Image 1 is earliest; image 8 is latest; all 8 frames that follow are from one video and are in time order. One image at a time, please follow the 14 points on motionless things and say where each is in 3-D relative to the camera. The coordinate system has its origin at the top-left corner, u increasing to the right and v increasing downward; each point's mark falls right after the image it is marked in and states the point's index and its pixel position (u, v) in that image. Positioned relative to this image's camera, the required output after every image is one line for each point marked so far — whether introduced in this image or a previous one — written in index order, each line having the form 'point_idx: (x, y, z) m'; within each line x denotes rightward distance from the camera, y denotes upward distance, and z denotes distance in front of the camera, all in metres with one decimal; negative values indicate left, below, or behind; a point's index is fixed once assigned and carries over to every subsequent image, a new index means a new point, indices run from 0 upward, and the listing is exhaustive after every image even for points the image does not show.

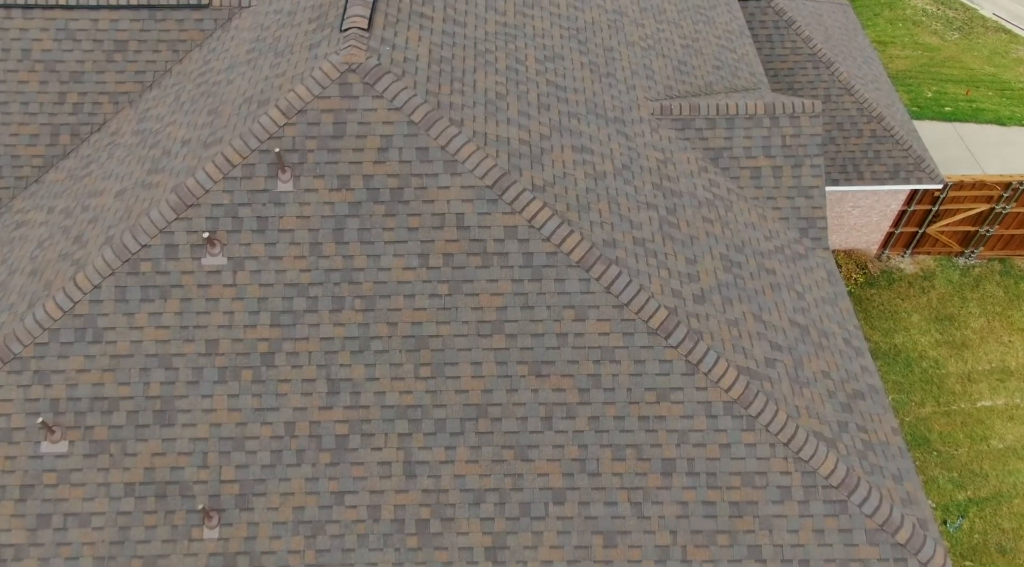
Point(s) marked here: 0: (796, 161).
0: (+5.5, +2.4, +16.3) m
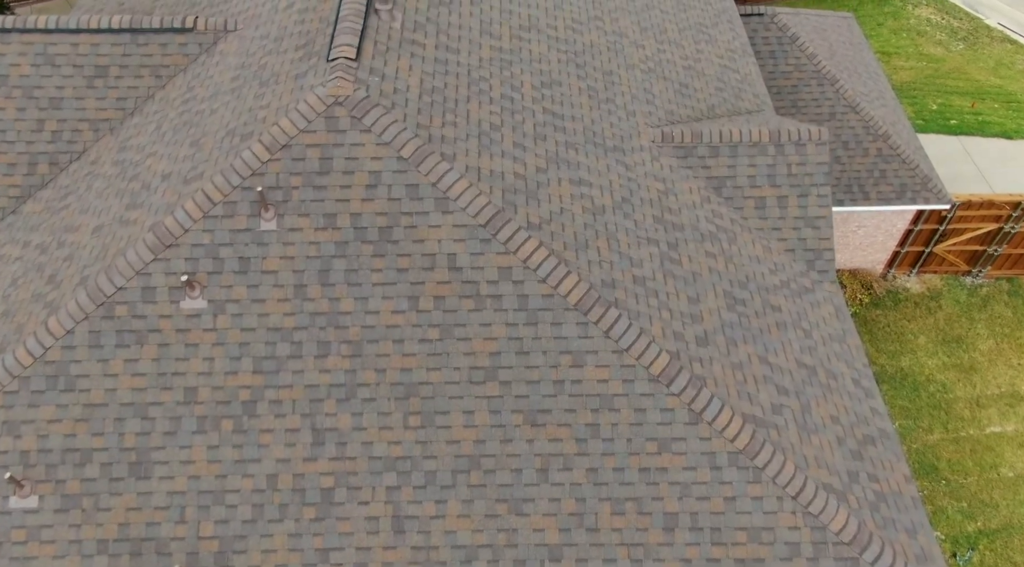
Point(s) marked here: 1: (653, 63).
0: (+5.5, +1.7, +15.7) m
1: (+3.0, +4.7, +17.9) m
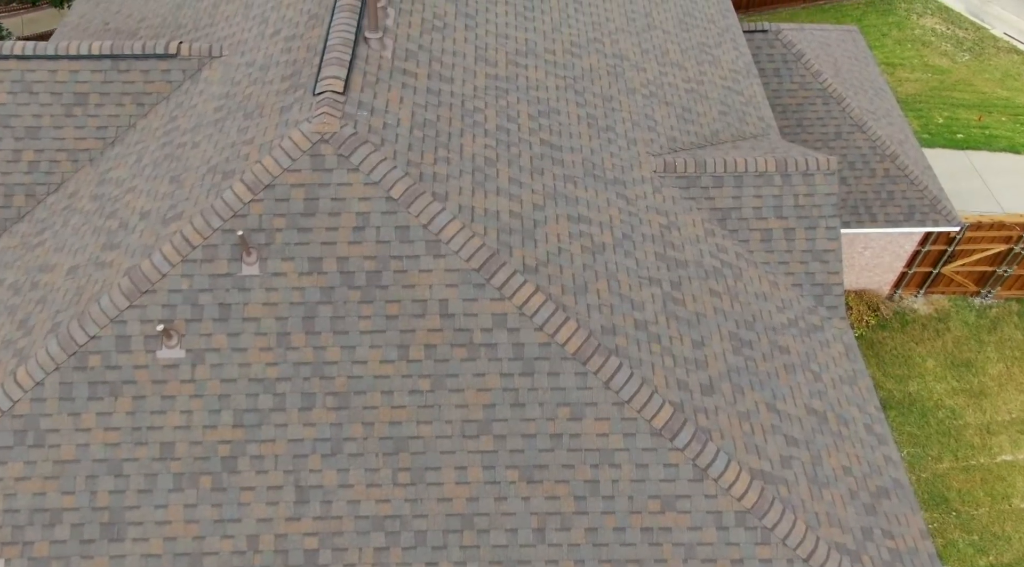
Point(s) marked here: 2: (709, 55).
0: (+5.4, +1.1, +15.1) m
1: (+2.9, +4.1, +17.3) m
2: (+4.7, +5.4, +19.7) m
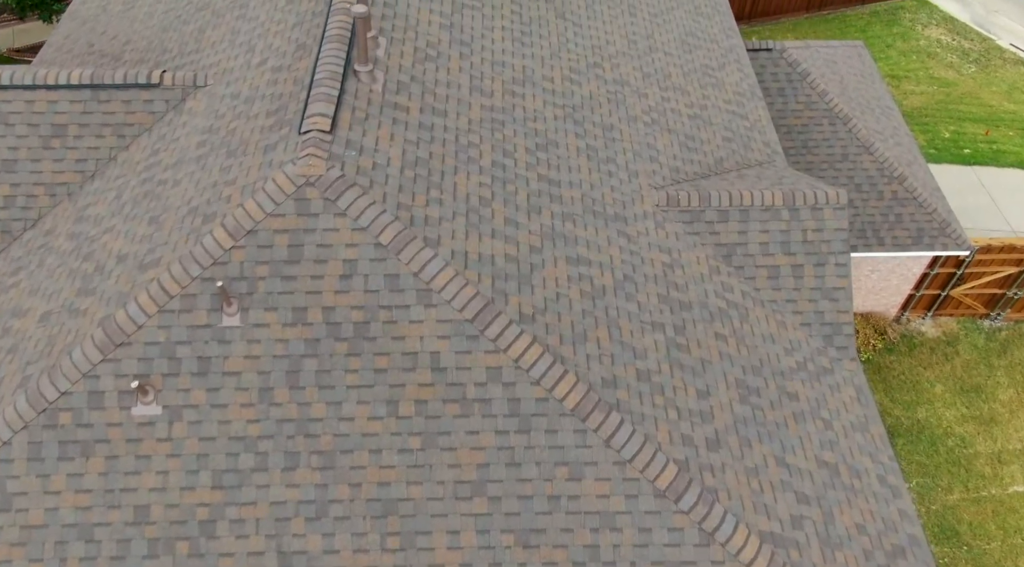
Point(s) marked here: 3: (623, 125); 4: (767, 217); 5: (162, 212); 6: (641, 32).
0: (+5.3, +0.4, +14.5) m
1: (+2.9, +3.4, +16.7) m
2: (+4.6, +4.7, +19.1) m
3: (+2.1, +3.0, +15.7) m
4: (+4.5, +1.2, +14.6) m
5: (-5.1, +1.0, +12.1) m
6: (+2.9, +5.6, +18.7) m
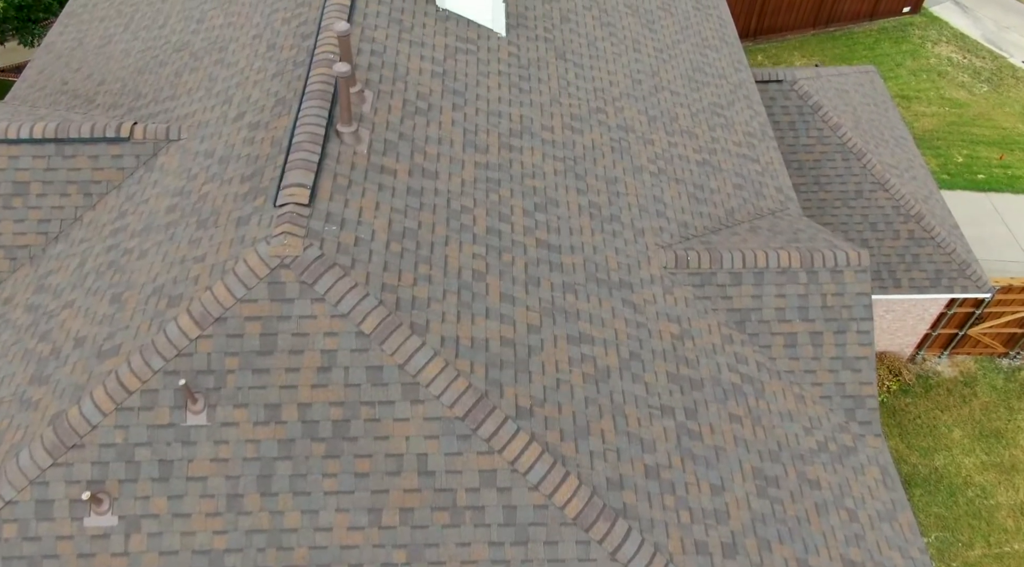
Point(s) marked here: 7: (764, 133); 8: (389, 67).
0: (+5.3, -0.7, +13.5) m
1: (+2.8, +2.3, +15.6) m
2: (+4.5, +3.6, +18.1) m
3: (+2.0, +1.9, +14.7) m
4: (+4.4, +0.1, +13.6) m
5: (-5.1, -0.1, +11.1) m
6: (+2.8, +4.5, +17.7) m
7: (+5.6, +3.3, +18.4) m
8: (-1.9, +3.4, +13.3) m
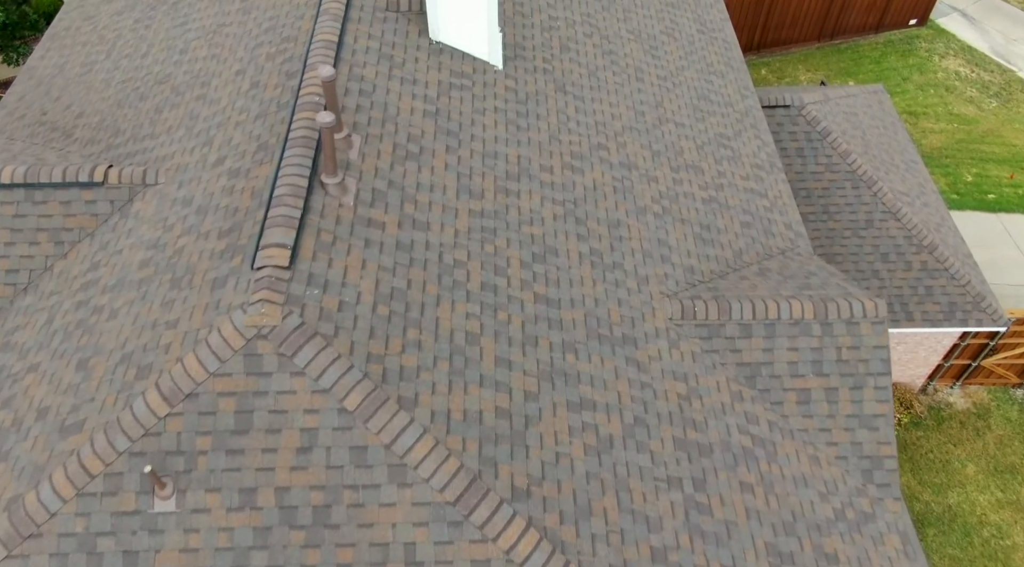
0: (+5.2, -1.5, +12.7) m
1: (+2.8, +1.5, +14.9) m
2: (+4.5, +2.8, +17.3) m
3: (+2.0, +1.1, +14.0) m
4: (+4.4, -0.7, +12.8) m
5: (-5.2, -0.9, +10.3) m
6: (+2.8, +3.7, +16.9) m
7: (+5.5, +2.5, +17.7) m
8: (-2.0, +2.6, +12.6) m
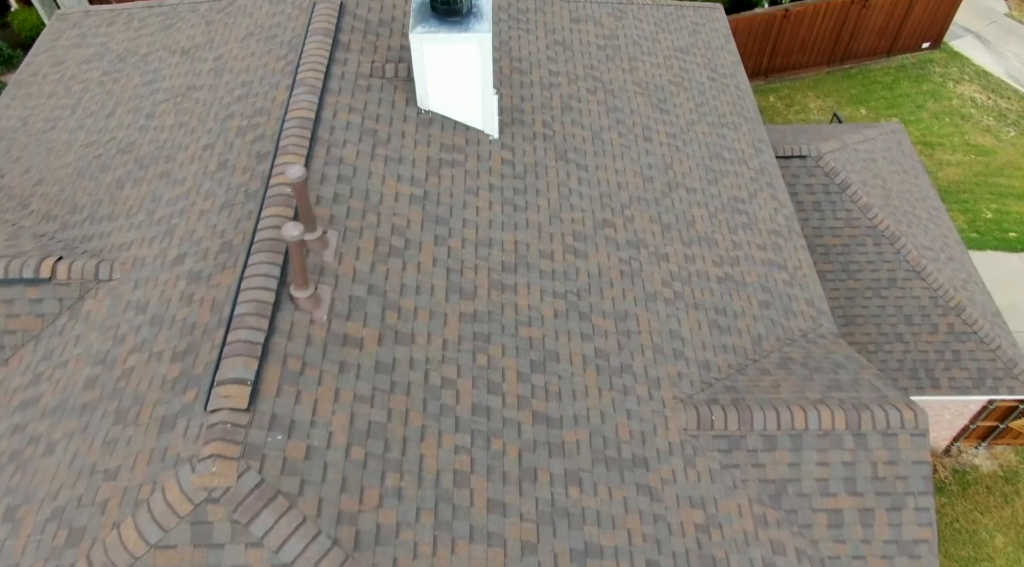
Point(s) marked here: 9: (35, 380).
0: (+5.2, -2.9, +11.4) m
1: (+2.7, 0.0, +13.5) m
2: (+4.4, +1.3, +16.0) m
3: (+1.9, -0.4, +12.6) m
4: (+4.3, -2.2, +11.5) m
5: (-5.3, -2.3, +9.0) m
6: (+2.7, +2.2, +15.6) m
7: (+5.5, +1.0, +16.3) m
8: (-2.1, +1.2, +11.2) m
9: (-6.0, -1.2, +10.6) m
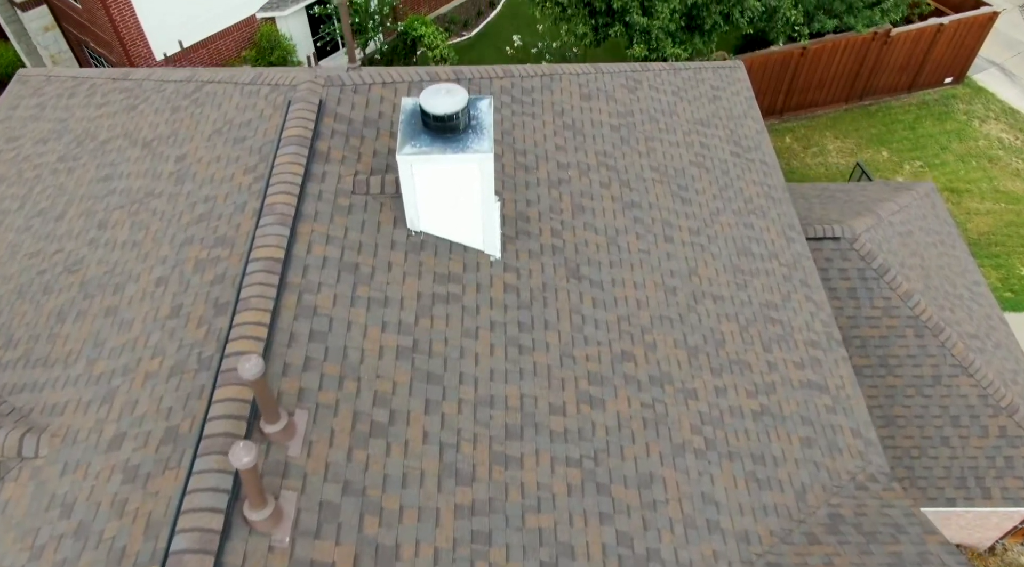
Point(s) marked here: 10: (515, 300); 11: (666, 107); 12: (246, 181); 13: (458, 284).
0: (+5.2, -4.9, +9.5) m
1: (+2.8, -2.0, +11.7) m
2: (+4.5, -0.7, +14.1) m
3: (+2.0, -2.4, +10.7) m
4: (+4.4, -4.2, +9.6) m
5: (-5.2, -4.3, +7.1) m
6: (+2.8, +0.2, +13.7) m
7: (+5.5, -1.0, +14.5) m
8: (-2.0, -0.8, +9.4) m
9: (-6.0, -3.2, +8.7) m
10: (0.0, -0.2, +11.4) m
11: (+3.2, +3.6, +17.1) m
12: (-3.7, +1.4, +11.6) m
13: (-0.7, 0.0, +11.0) m
